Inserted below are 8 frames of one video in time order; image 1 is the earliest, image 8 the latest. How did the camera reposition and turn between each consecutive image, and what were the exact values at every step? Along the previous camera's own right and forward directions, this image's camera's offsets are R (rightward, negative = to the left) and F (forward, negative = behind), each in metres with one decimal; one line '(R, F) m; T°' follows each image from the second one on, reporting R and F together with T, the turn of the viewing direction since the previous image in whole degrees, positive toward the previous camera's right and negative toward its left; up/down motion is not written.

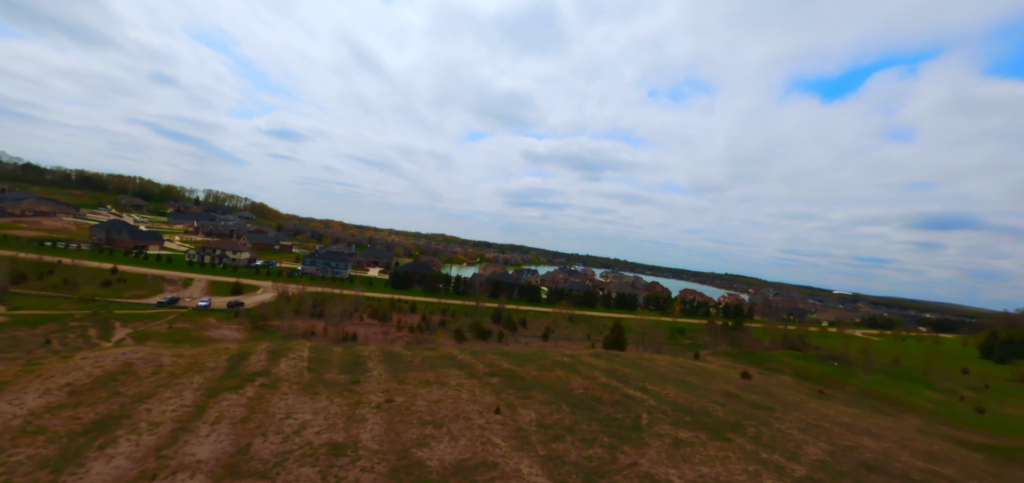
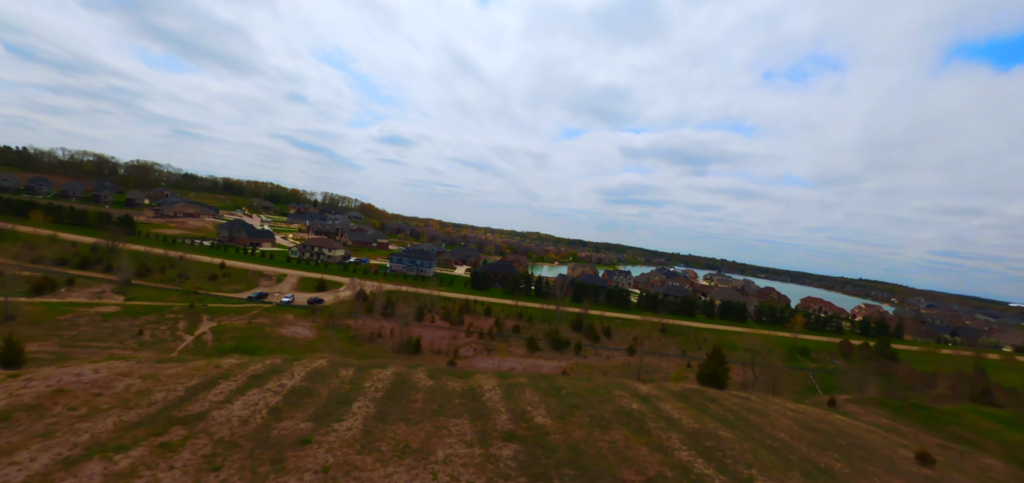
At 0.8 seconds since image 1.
(+1.5, +4.3) m; -13°
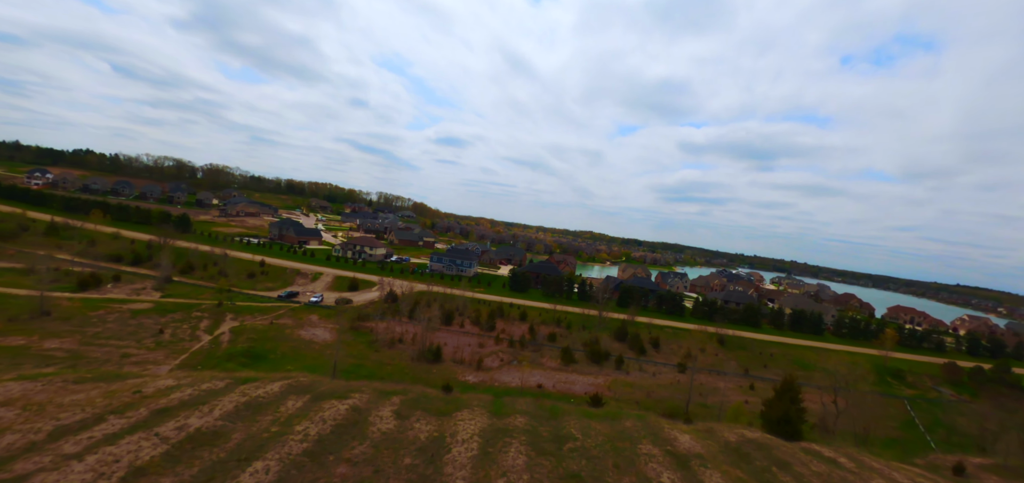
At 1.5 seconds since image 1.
(+1.6, +3.4) m; -7°
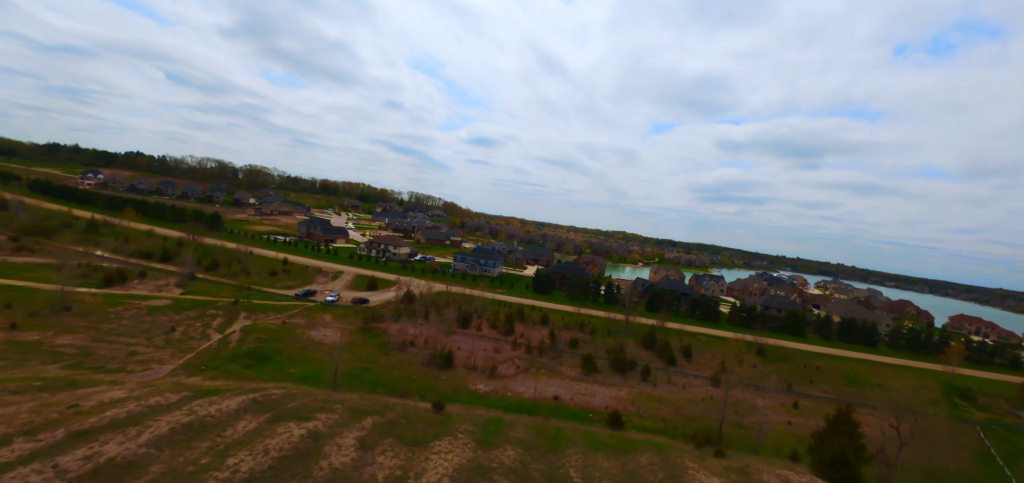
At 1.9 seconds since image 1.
(+1.0, +1.9) m; -4°
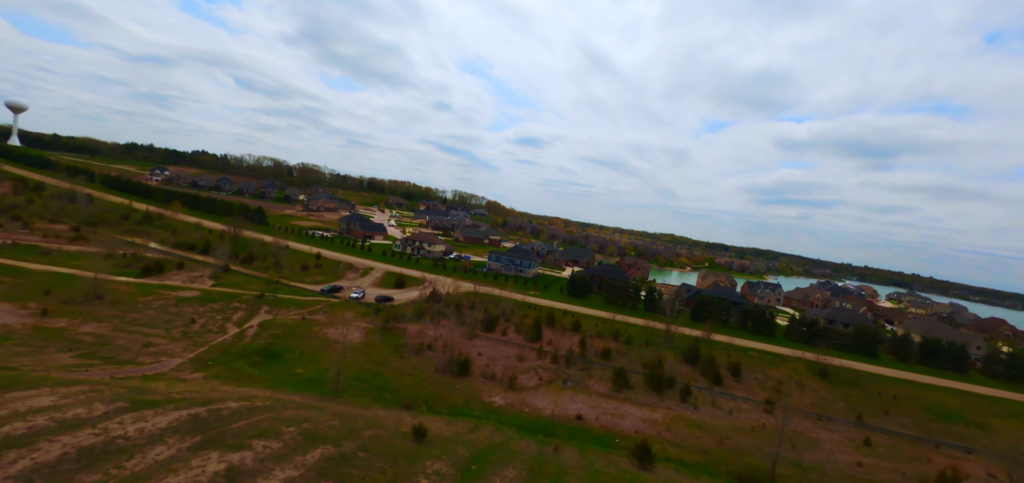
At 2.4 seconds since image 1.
(+1.2, +2.4) m; -6°
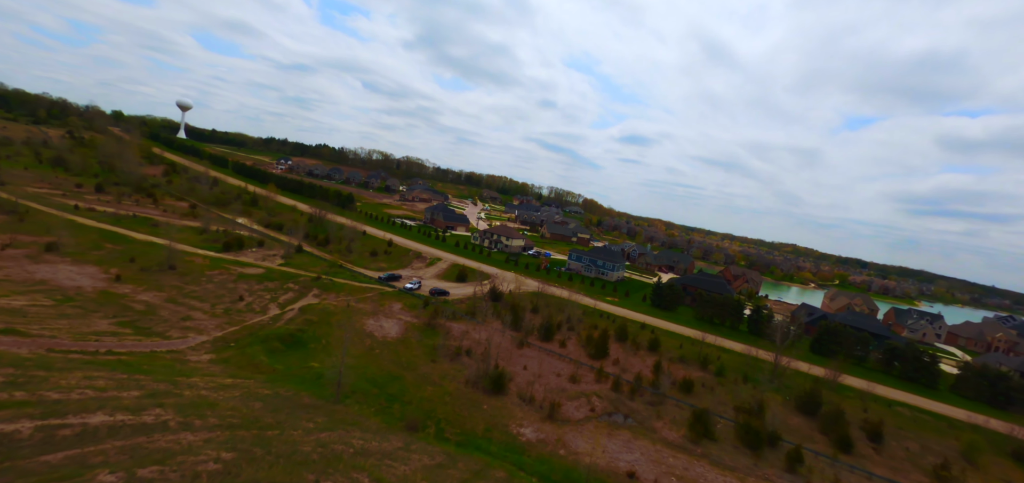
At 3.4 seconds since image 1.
(+2.2, +4.9) m; -13°
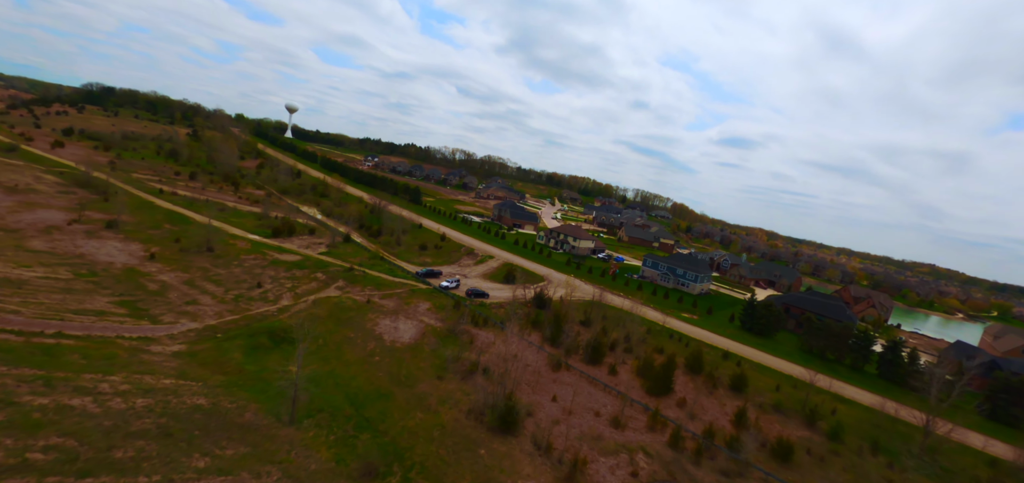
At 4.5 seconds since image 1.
(+2.4, +5.2) m; -12°
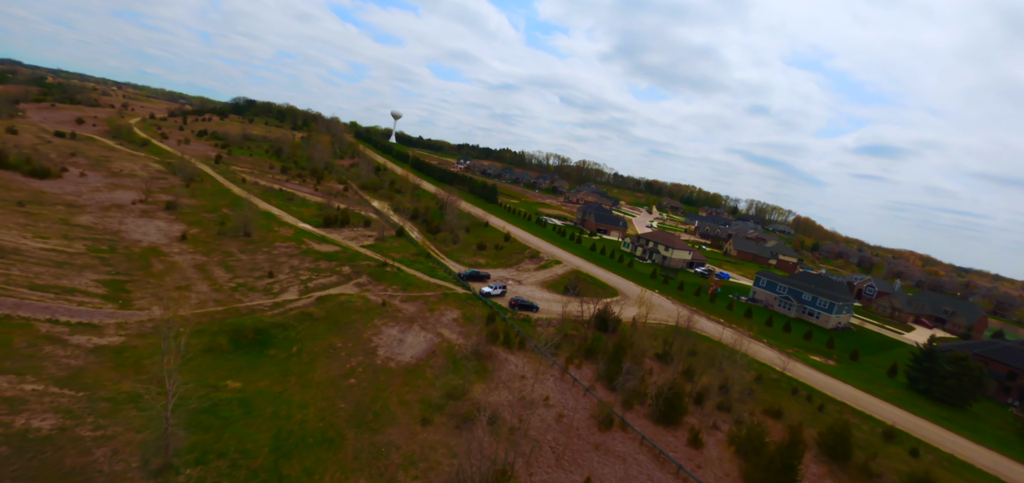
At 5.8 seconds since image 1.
(+2.3, +6.4) m; -14°
